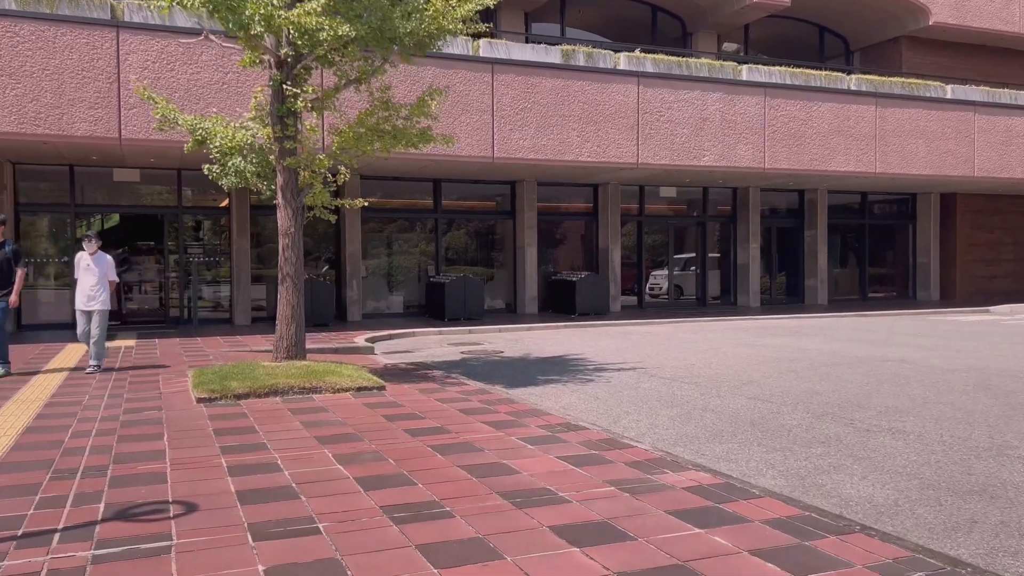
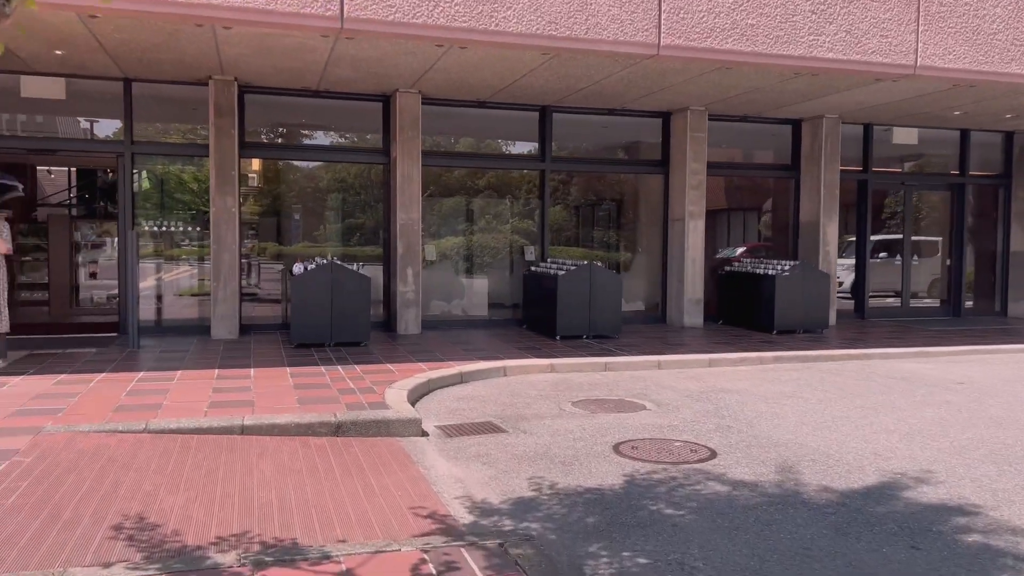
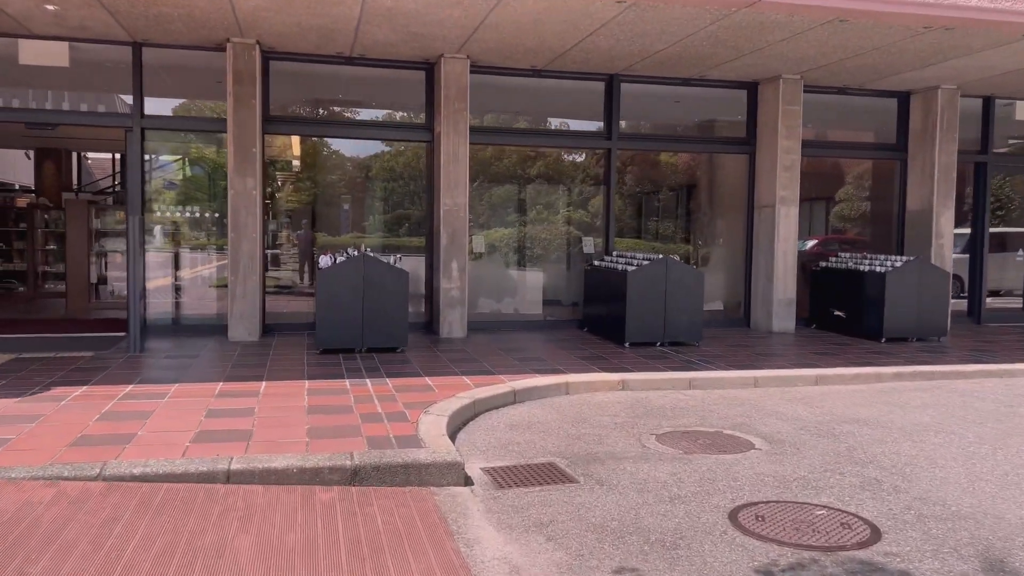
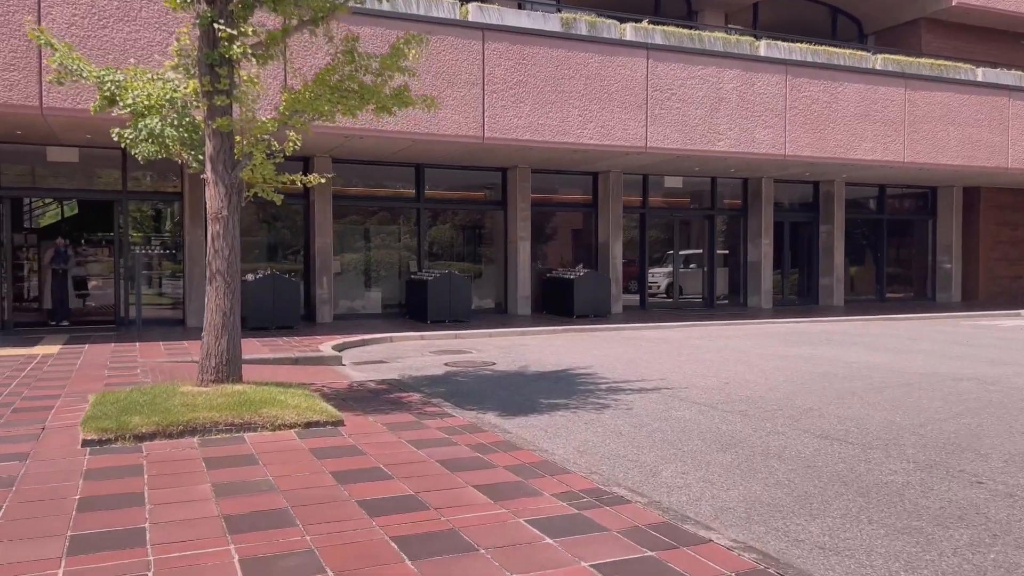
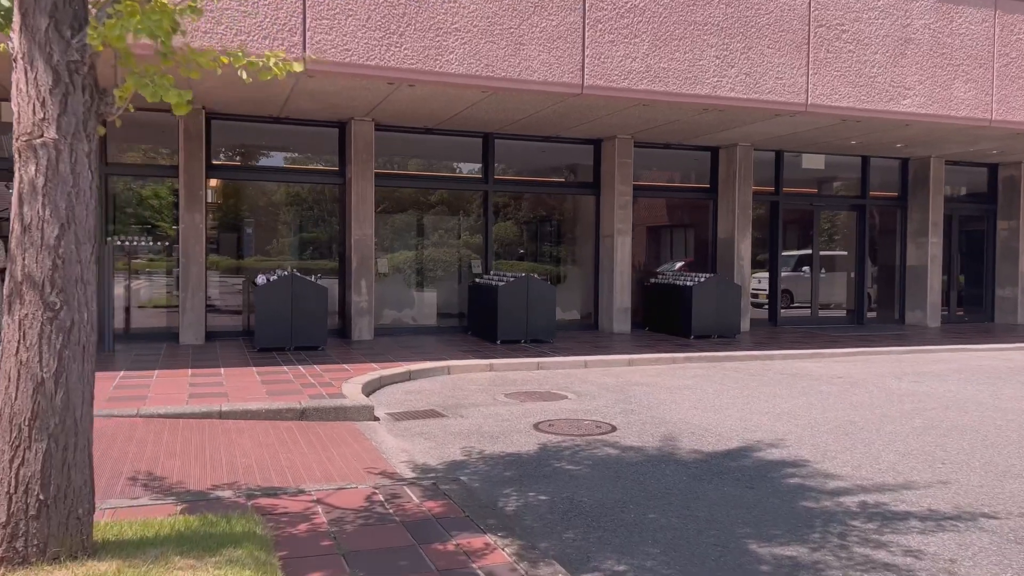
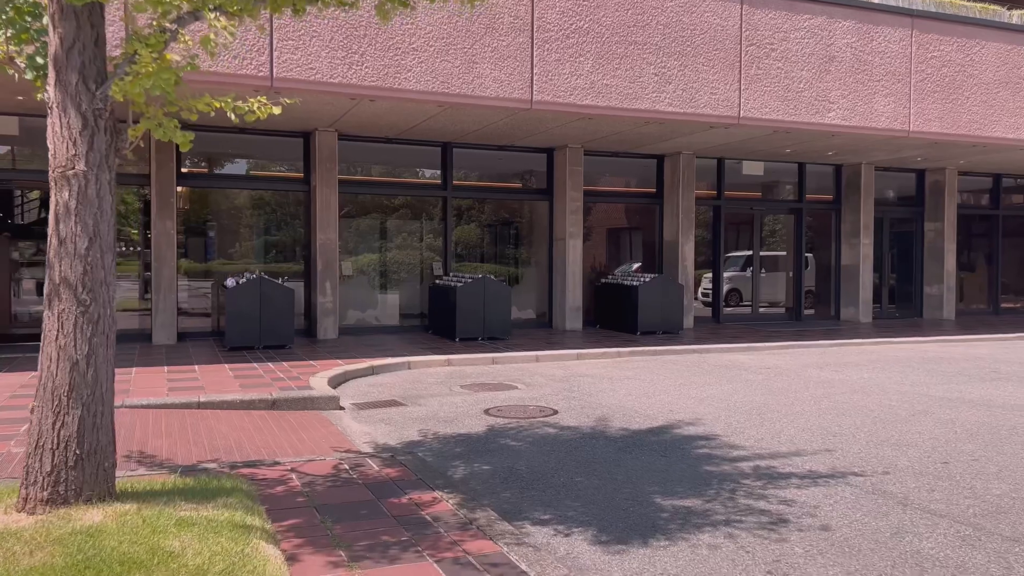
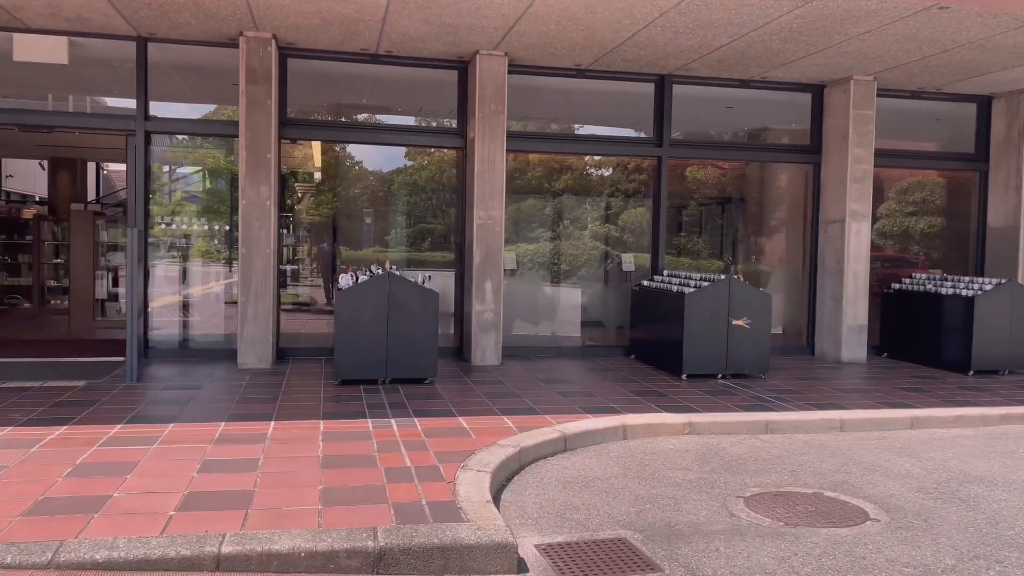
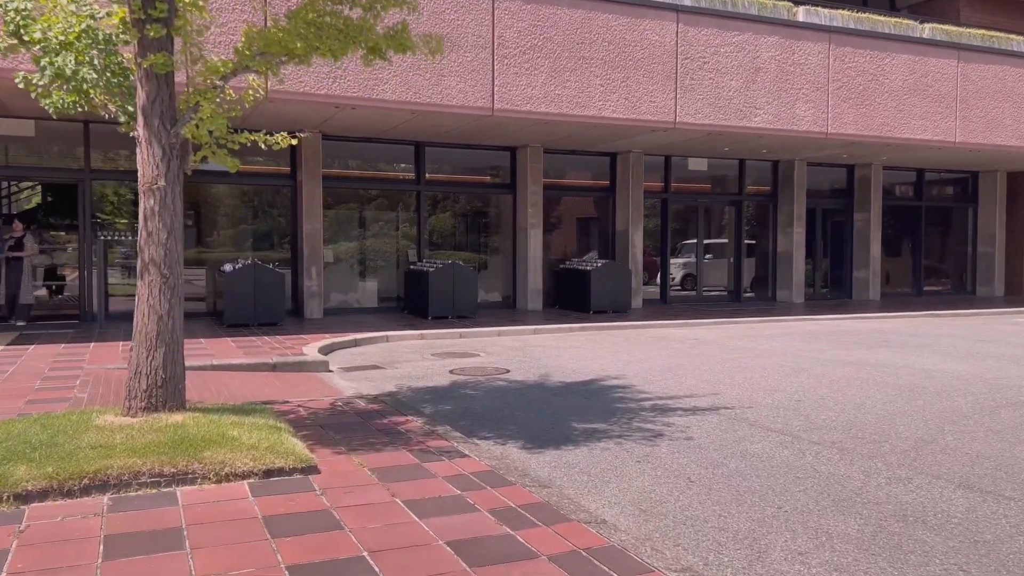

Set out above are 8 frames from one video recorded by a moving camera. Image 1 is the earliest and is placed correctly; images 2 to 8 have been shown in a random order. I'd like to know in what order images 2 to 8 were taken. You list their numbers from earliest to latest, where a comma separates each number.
4, 8, 6, 5, 2, 3, 7
